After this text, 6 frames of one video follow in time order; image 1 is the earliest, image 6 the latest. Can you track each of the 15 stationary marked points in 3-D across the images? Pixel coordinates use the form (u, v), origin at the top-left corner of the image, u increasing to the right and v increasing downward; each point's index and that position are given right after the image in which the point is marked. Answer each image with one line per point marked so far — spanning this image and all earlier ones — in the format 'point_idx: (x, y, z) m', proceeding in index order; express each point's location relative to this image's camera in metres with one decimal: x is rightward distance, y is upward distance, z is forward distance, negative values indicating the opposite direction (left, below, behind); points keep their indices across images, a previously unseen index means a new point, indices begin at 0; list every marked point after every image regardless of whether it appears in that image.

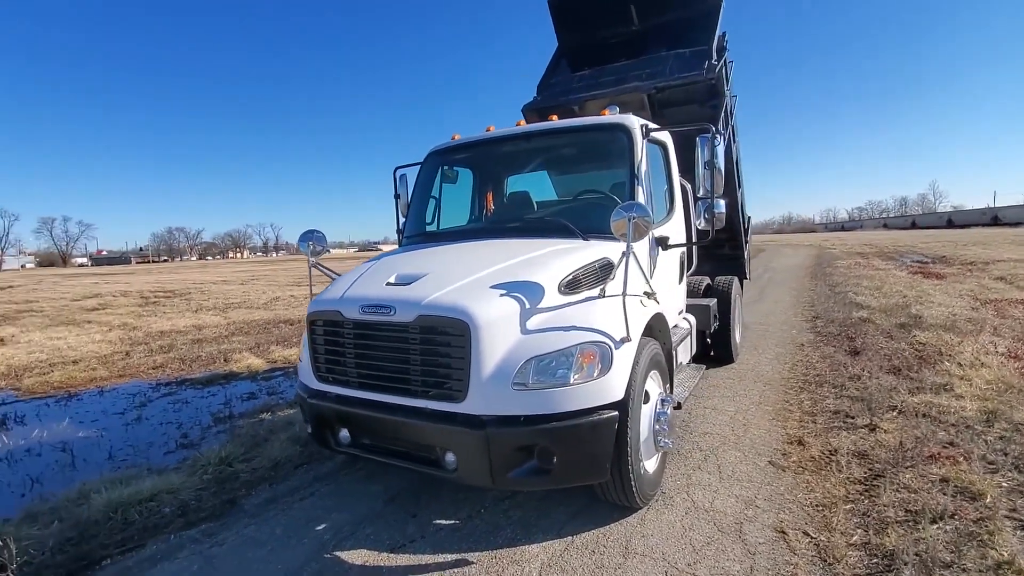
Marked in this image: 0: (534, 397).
0: (+0.1, -0.5, +2.6) m
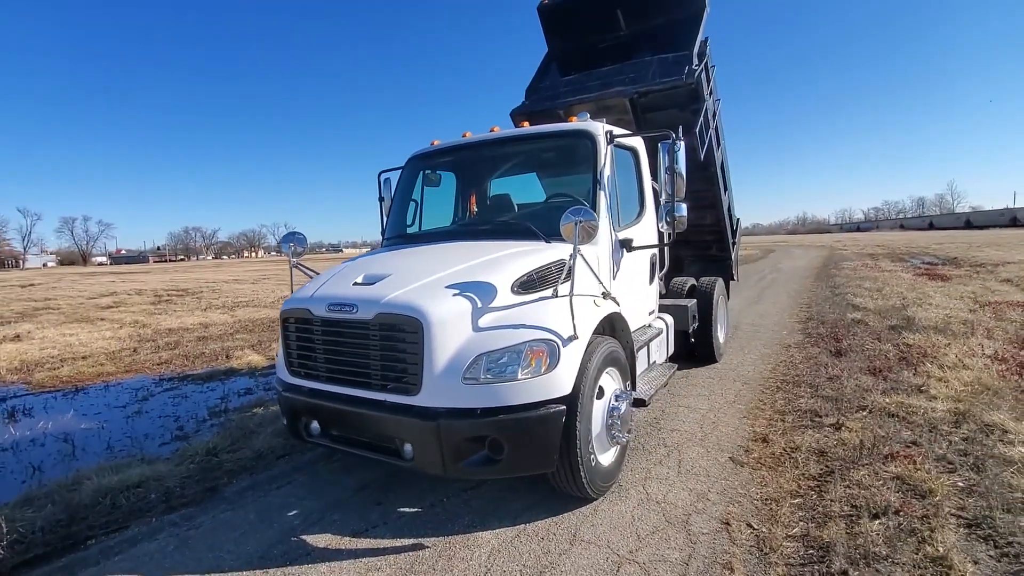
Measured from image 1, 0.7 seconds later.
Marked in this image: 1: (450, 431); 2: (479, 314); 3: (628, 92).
0: (-0.2, -0.5, +2.8) m
1: (-0.3, -0.7, +2.8) m
2: (-0.2, -0.1, +2.9) m
3: (+1.3, +2.1, +5.7) m
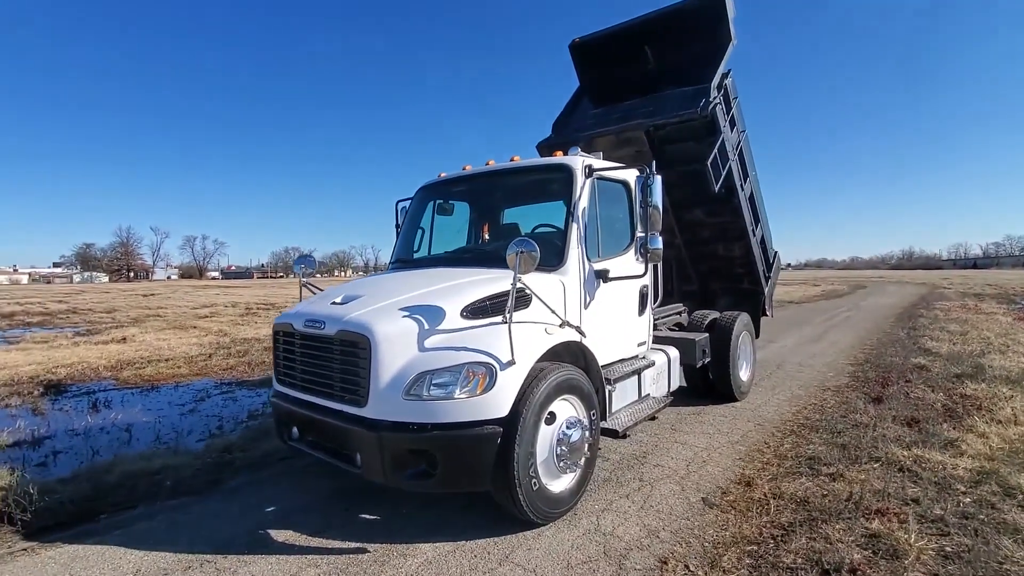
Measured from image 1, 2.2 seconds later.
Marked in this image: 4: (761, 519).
0: (-0.5, -0.7, +3.0) m
1: (-0.7, -0.9, +3.0) m
2: (-0.5, -0.3, +3.1) m
3: (+1.4, +1.8, +5.8) m
4: (+1.6, -1.5, +3.4) m
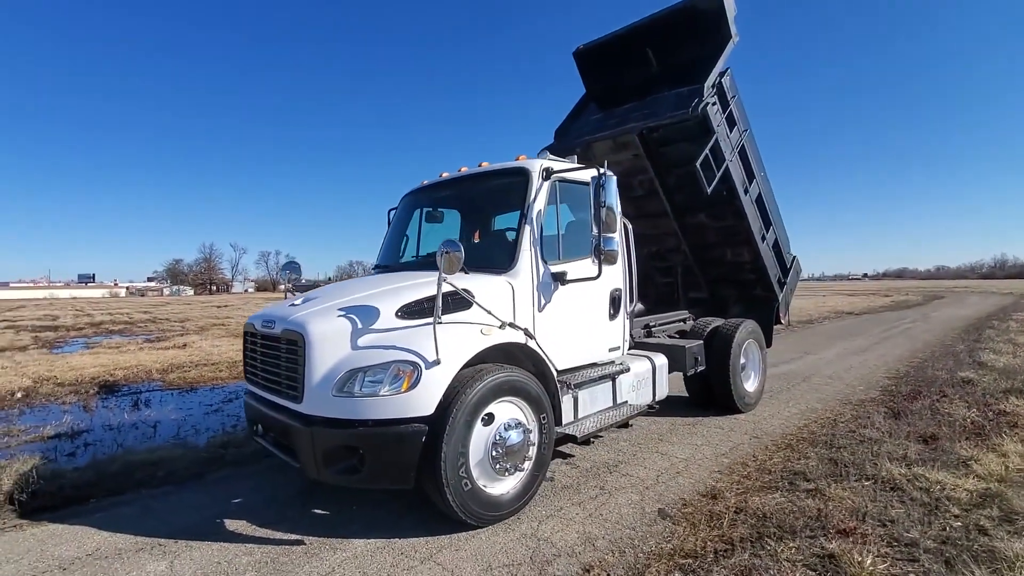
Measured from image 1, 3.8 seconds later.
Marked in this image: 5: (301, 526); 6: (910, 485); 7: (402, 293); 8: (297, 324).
0: (-0.9, -0.7, +3.0) m
1: (-1.1, -0.9, +3.1) m
2: (-0.9, -0.3, +3.2) m
3: (+1.3, +1.7, +5.7) m
4: (+1.2, -1.5, +3.2) m
5: (-1.4, -1.5, +3.4) m
6: (+2.9, -1.4, +3.8) m
7: (-0.7, 0.0, +3.4) m
8: (-1.3, -0.2, +3.3) m
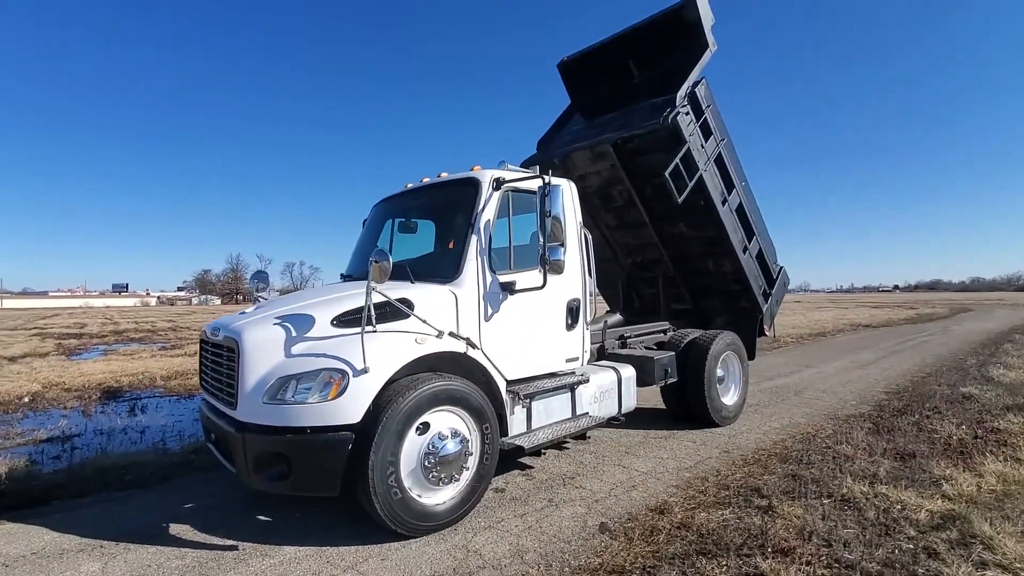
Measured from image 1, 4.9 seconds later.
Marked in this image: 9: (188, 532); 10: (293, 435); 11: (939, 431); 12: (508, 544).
0: (-1.4, -0.7, +3.1) m
1: (-1.5, -0.9, +3.1) m
2: (-1.3, -0.3, +3.2) m
3: (+1.0, +1.6, +5.7) m
4: (+0.8, -1.5, +3.2) m
5: (-1.8, -1.6, +3.5) m
6: (+2.5, -1.5, +3.7) m
7: (-1.1, -0.1, +3.5) m
8: (-1.7, -0.3, +3.3) m
9: (-2.1, -1.6, +3.5) m
10: (-1.2, -0.8, +3.0) m
11: (+4.3, -1.4, +5.3) m
12: (0.0, -1.6, +3.3) m
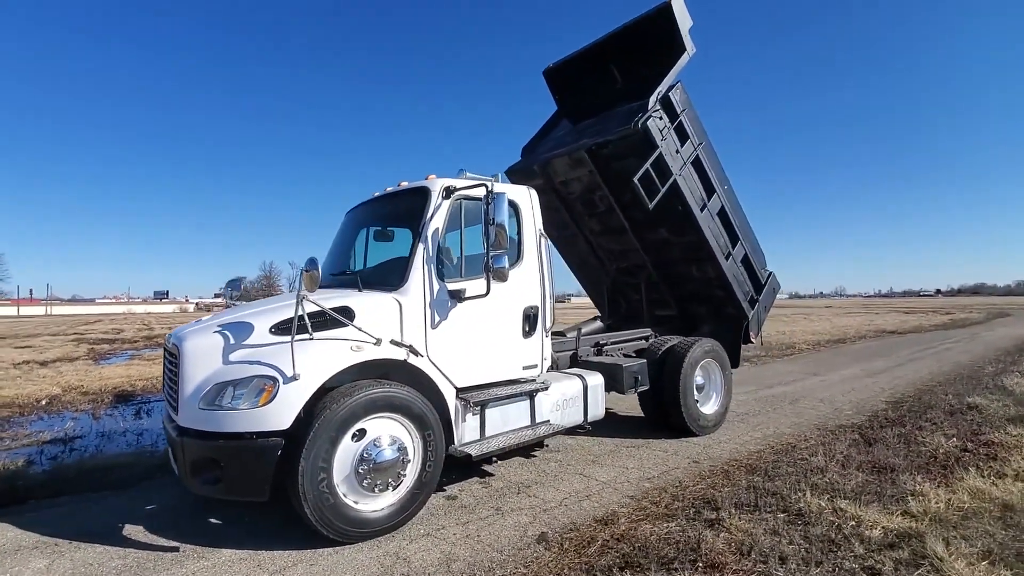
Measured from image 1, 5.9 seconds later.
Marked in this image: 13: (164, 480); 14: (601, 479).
0: (-1.8, -0.8, +3.2) m
1: (-2.0, -1.0, +3.2) m
2: (-1.8, -0.4, +3.3) m
3: (+0.7, +1.5, +5.6) m
4: (+0.4, -1.6, +3.1) m
5: (-2.2, -1.7, +3.6) m
6: (+2.1, -1.5, +3.5) m
7: (-1.5, -0.1, +3.5) m
8: (-2.1, -0.3, +3.4) m
9: (-2.5, -1.7, +3.6) m
10: (-1.7, -0.9, +3.1) m
11: (+4.0, -1.5, +5.1) m
12: (-0.4, -1.6, +3.3) m
13: (-3.1, -1.7, +4.8) m
14: (+0.8, -1.6, +4.4) m
